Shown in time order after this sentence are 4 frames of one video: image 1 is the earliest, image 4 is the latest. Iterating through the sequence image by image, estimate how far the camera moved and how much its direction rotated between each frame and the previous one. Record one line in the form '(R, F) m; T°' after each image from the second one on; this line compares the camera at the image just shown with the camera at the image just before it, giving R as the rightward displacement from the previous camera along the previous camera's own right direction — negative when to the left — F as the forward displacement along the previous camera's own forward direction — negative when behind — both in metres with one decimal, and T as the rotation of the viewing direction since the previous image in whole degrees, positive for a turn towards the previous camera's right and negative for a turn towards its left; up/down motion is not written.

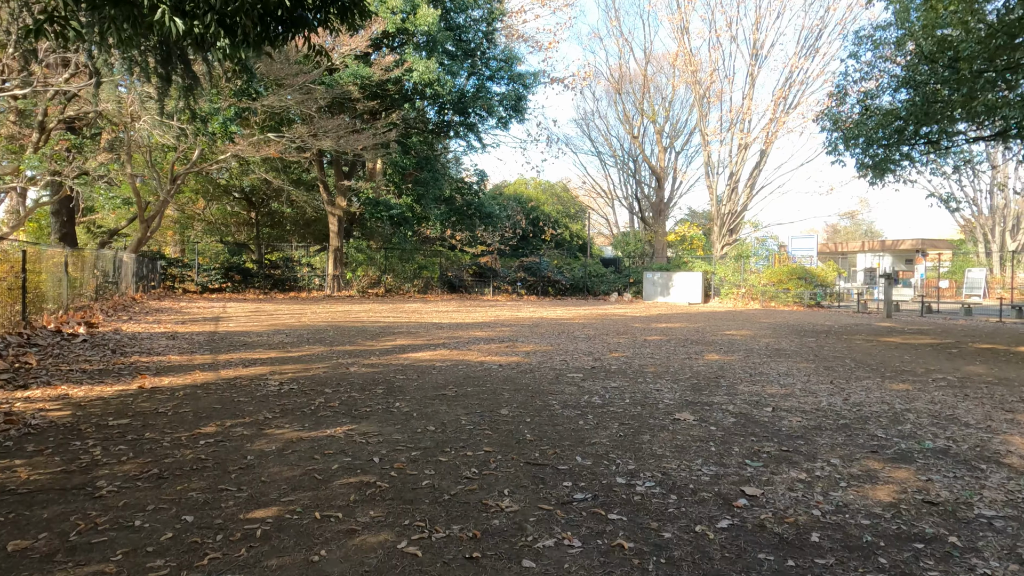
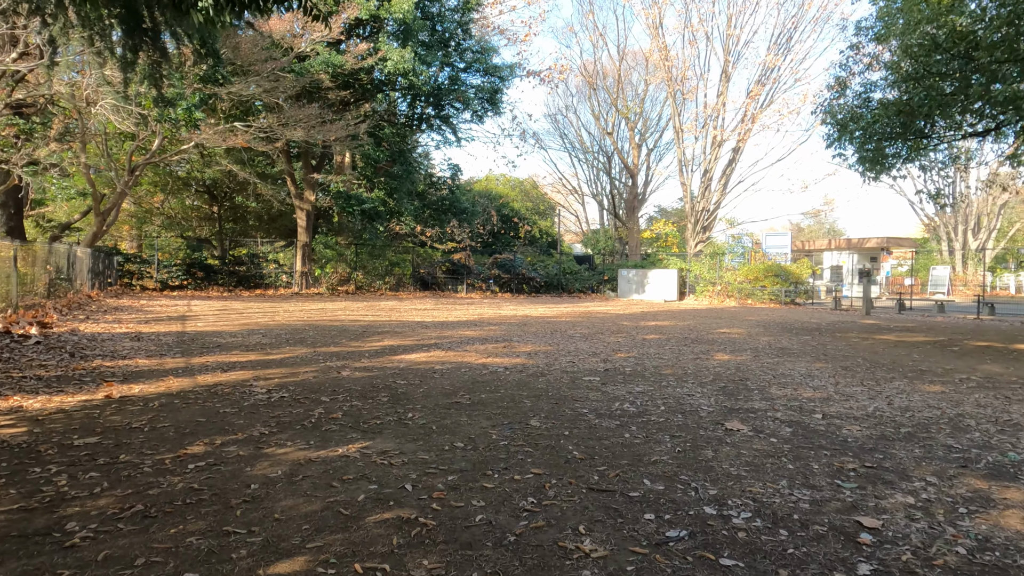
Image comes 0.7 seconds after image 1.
(-0.4, +0.6) m; +3°
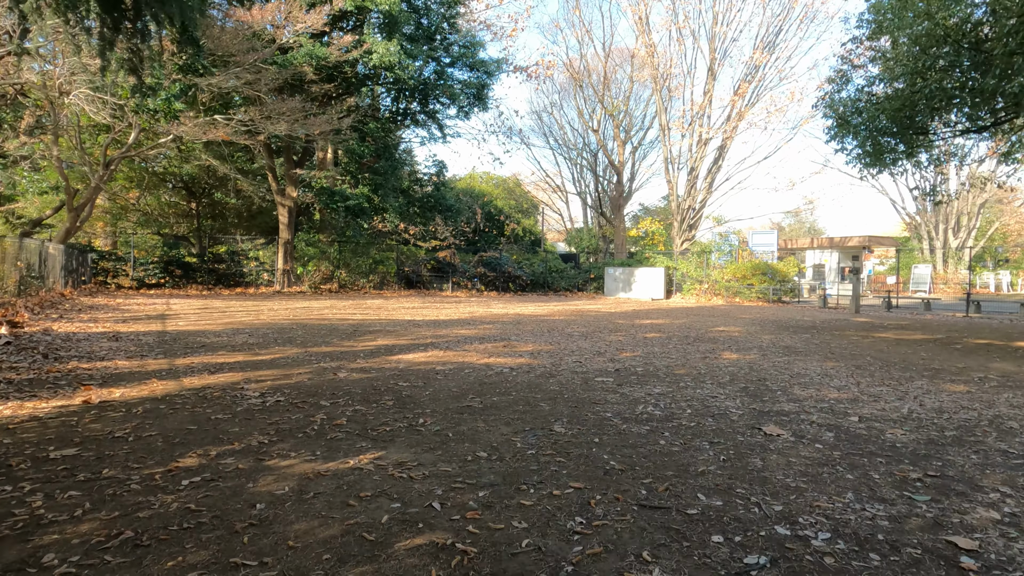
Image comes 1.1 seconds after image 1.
(-0.2, +0.3) m; +2°
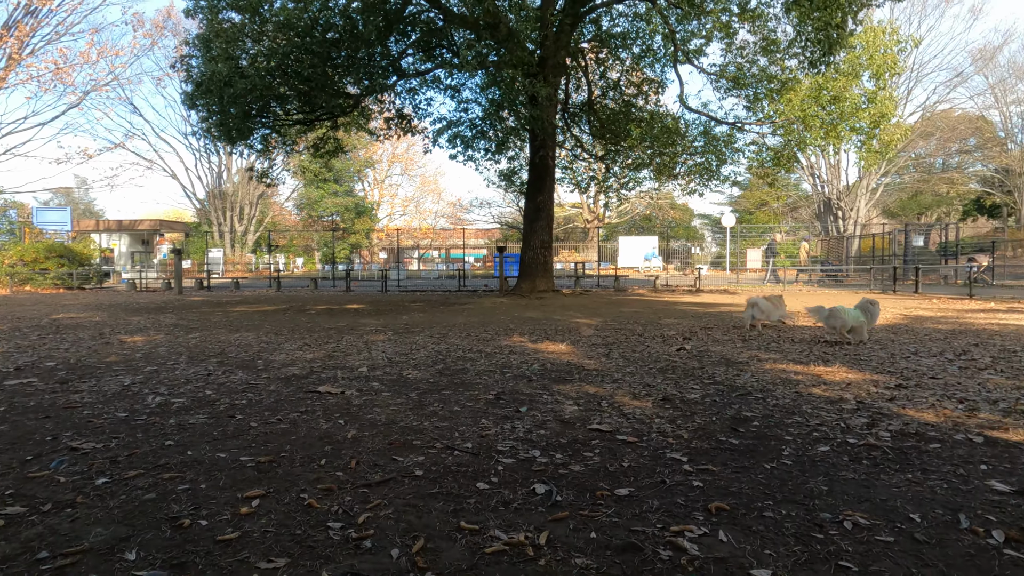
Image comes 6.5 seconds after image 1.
(-1.0, +1.1) m; +58°
